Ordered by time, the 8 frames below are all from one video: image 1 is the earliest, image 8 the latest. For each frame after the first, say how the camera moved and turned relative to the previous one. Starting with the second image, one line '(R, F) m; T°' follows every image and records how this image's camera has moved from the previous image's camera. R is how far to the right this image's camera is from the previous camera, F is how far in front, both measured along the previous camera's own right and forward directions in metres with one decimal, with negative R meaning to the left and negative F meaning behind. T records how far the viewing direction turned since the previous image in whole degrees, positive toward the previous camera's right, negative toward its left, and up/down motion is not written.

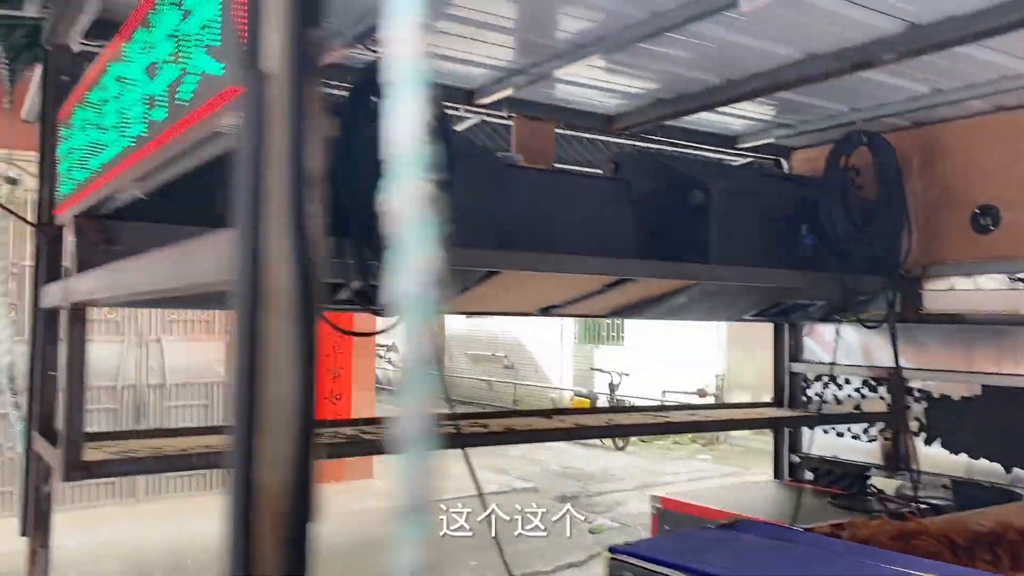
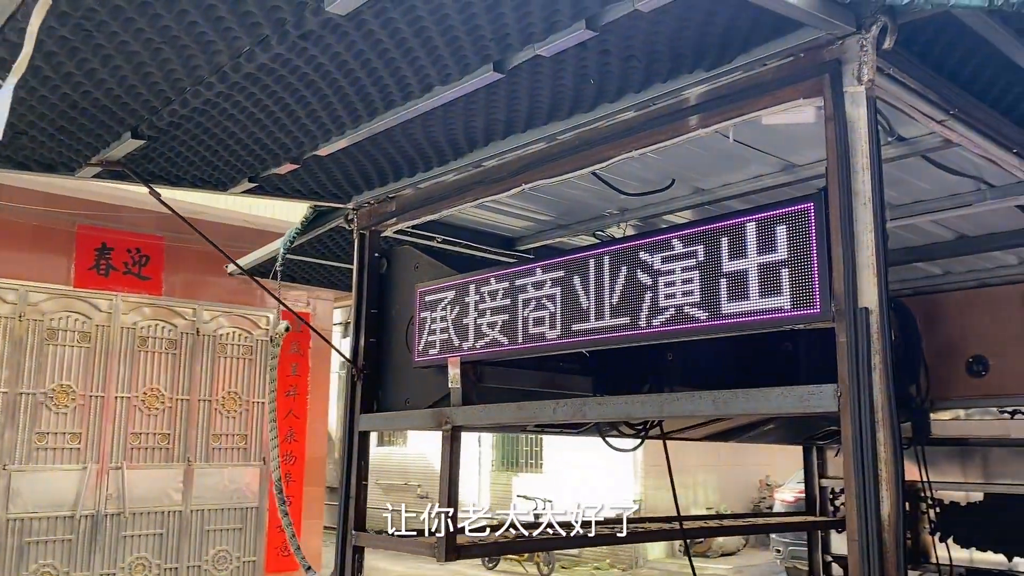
(-1.1, -0.7) m; +9°
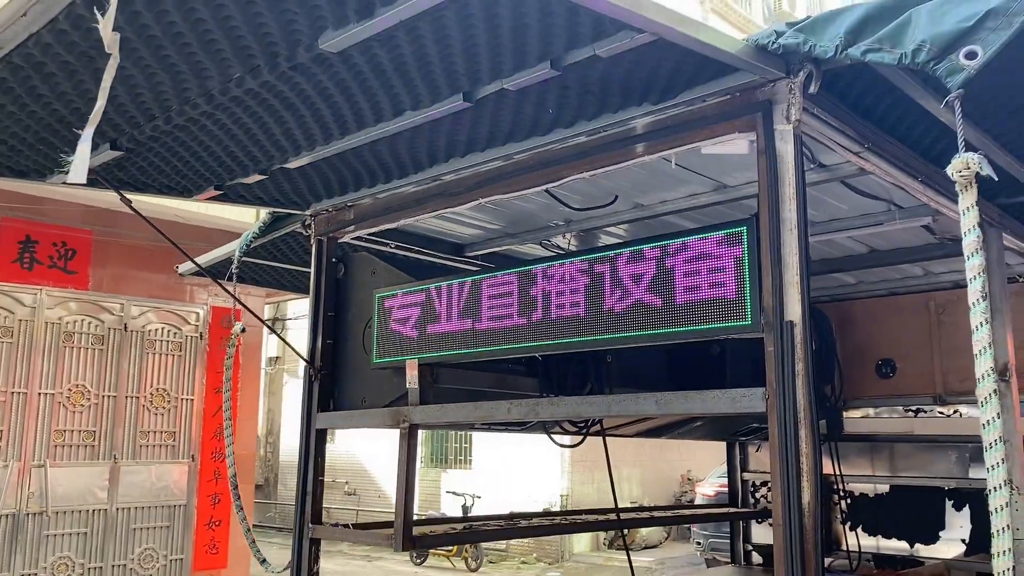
(-0.1, -0.2) m; +5°
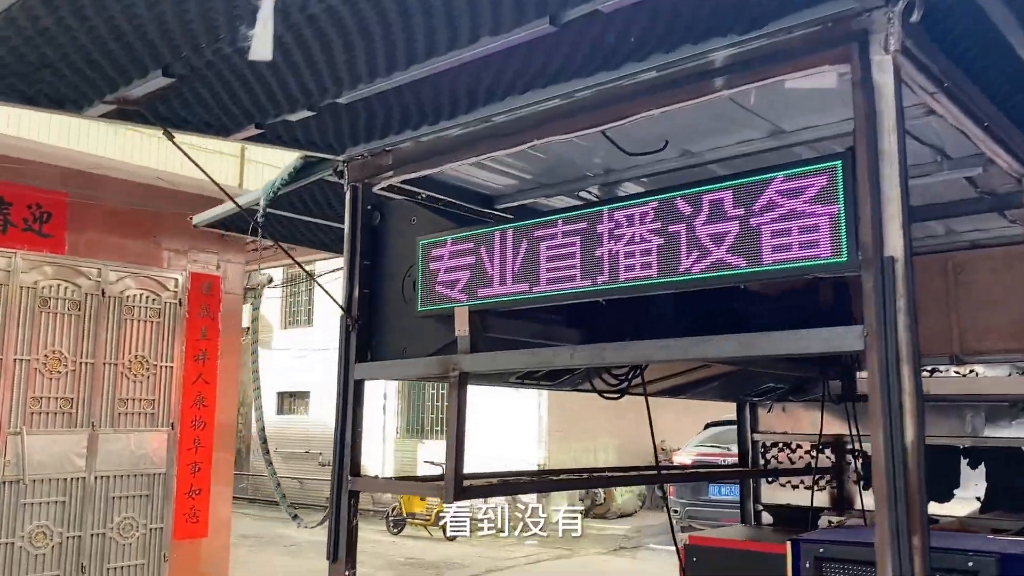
(-0.2, +0.1) m; +2°
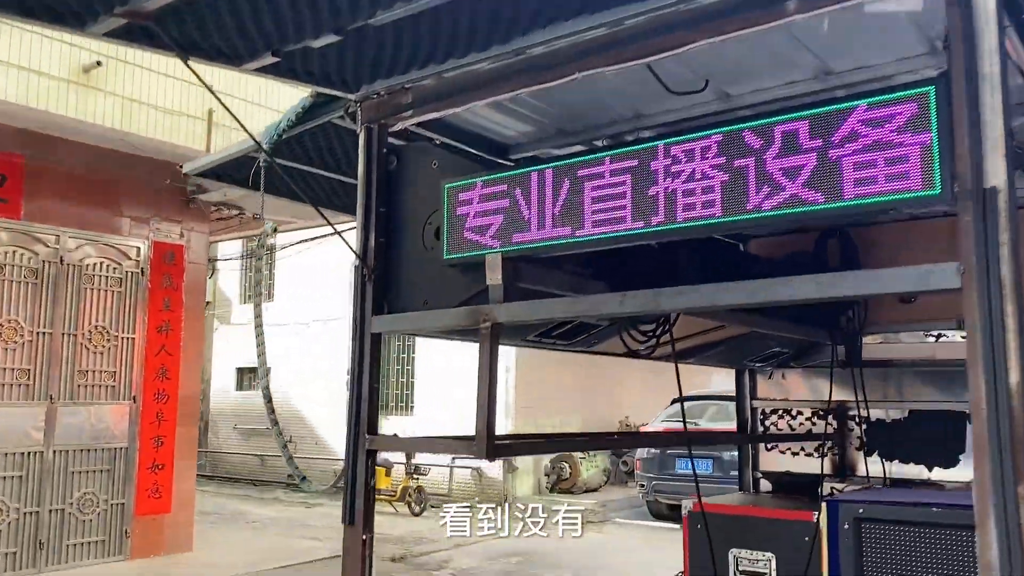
(-0.2, +0.2) m; +3°
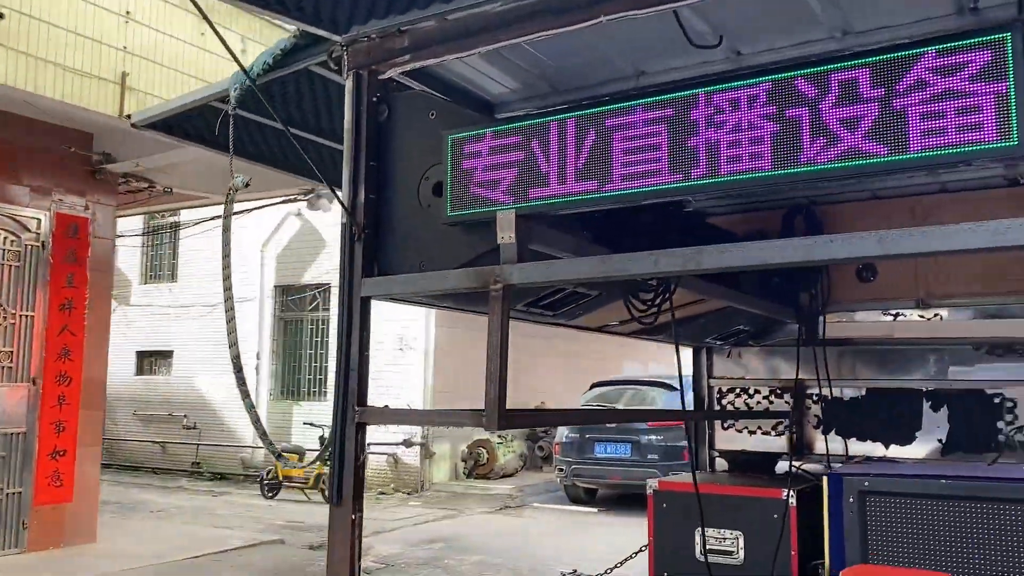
(-0.3, +0.2) m; +6°
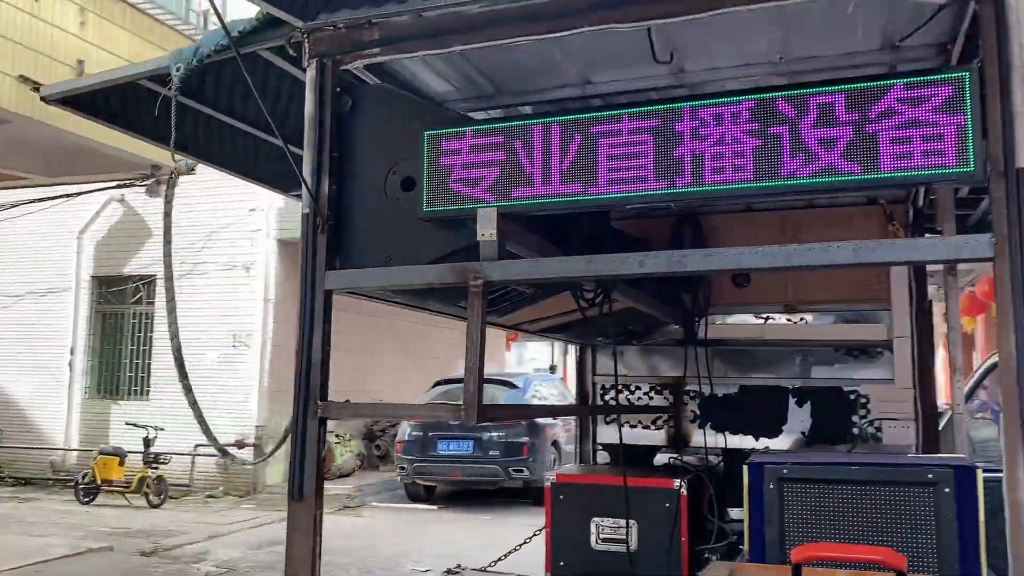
(-0.4, 0.0) m; +11°
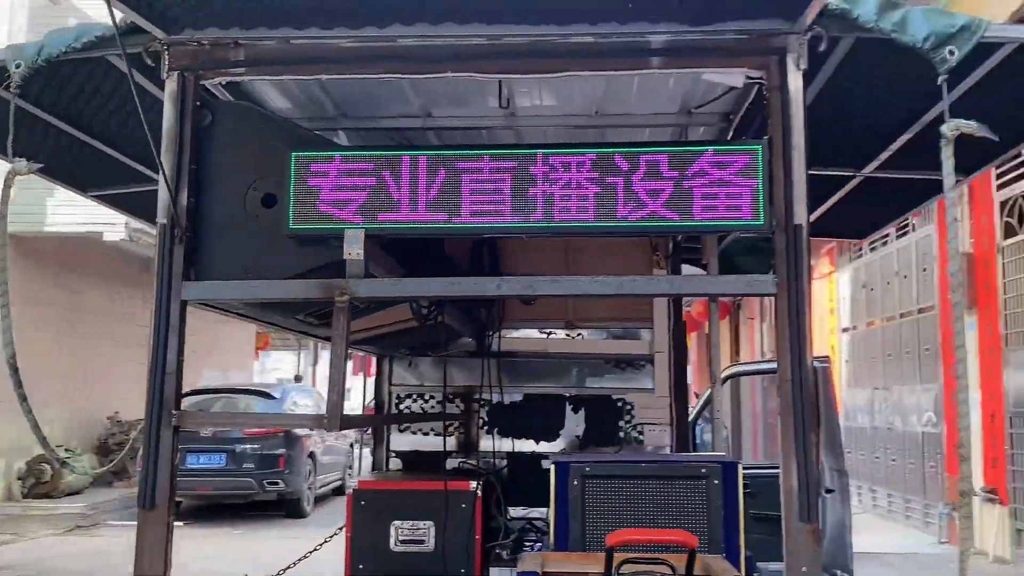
(-0.3, -0.2) m; +16°
